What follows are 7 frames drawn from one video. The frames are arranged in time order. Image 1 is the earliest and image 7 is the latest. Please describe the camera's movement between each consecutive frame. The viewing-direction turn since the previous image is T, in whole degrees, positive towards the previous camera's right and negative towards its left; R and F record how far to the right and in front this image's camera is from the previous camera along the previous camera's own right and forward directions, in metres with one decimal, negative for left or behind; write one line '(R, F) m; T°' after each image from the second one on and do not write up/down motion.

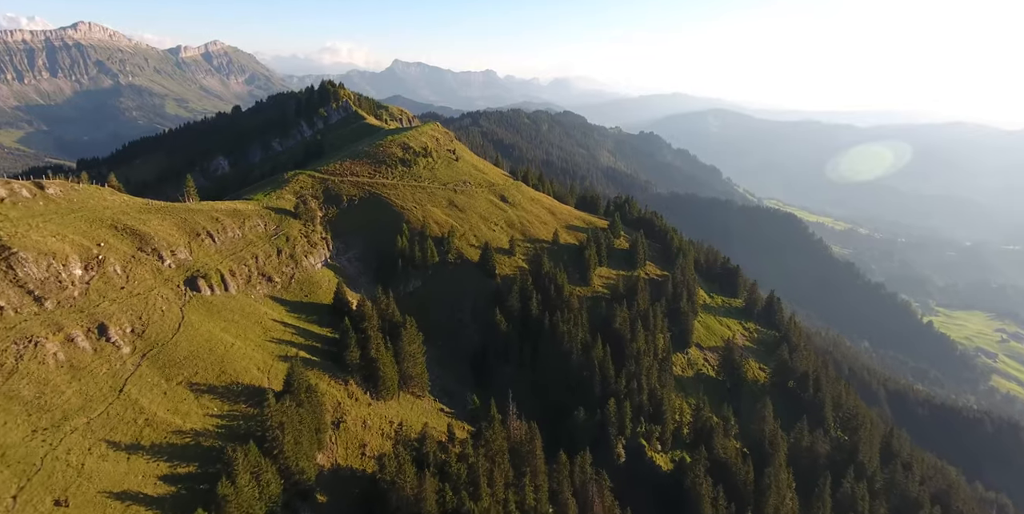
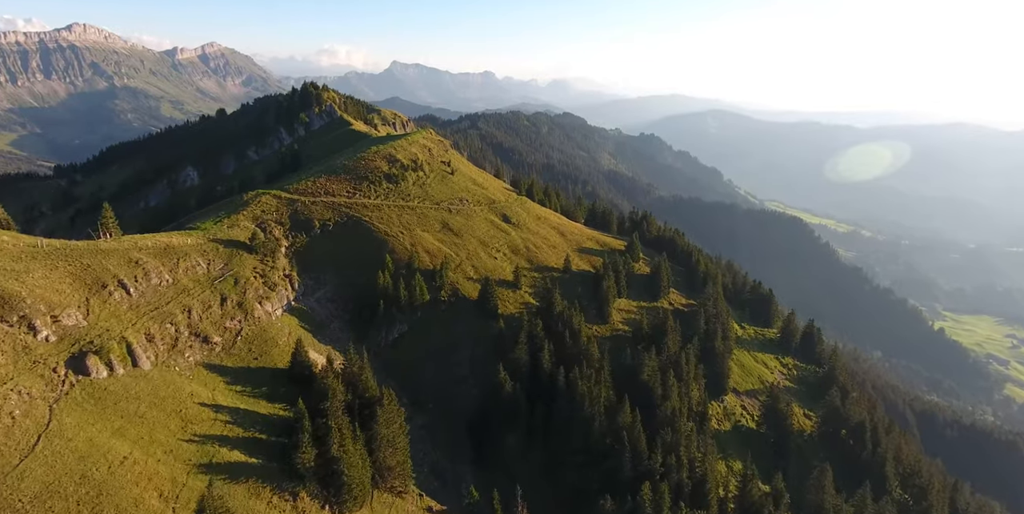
(-1.1, +20.6) m; 0°
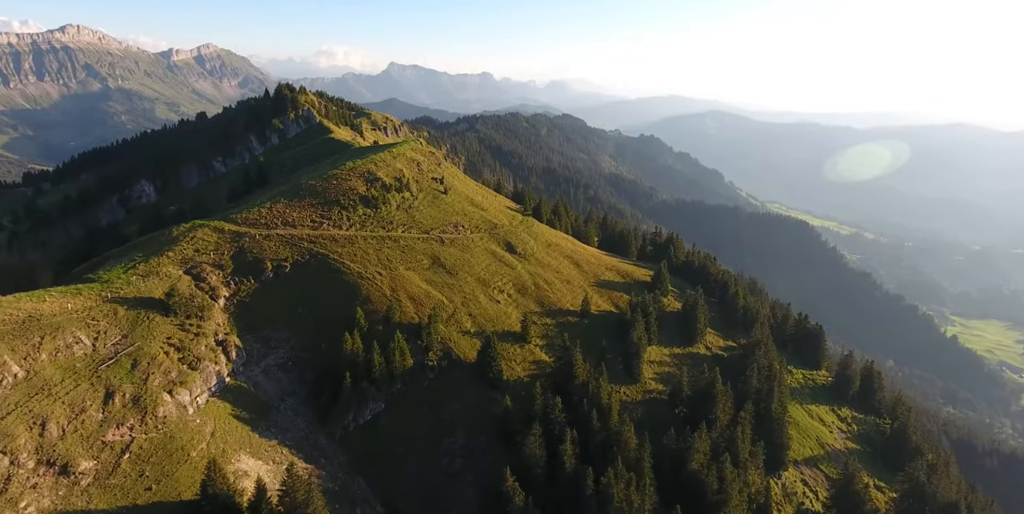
(-1.3, +23.0) m; 0°
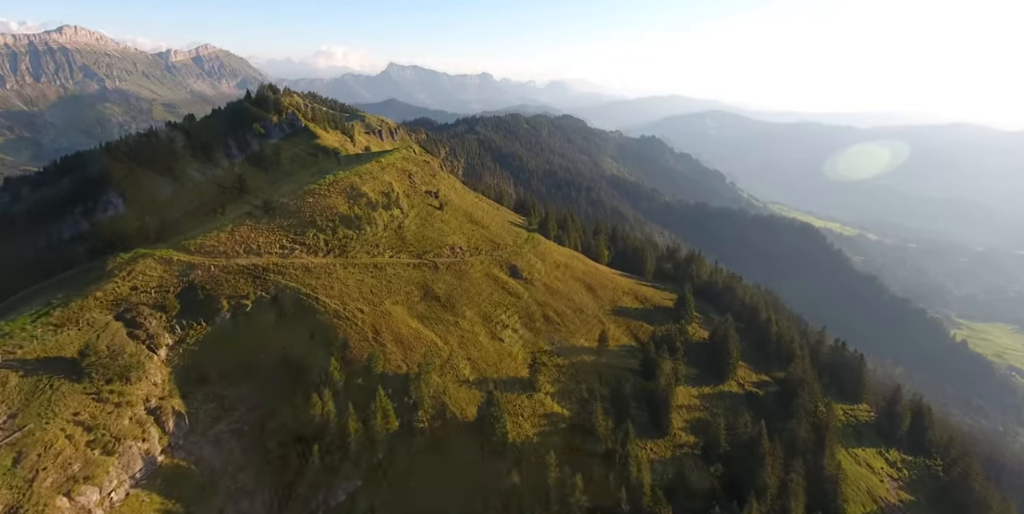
(-0.9, +14.0) m; 0°
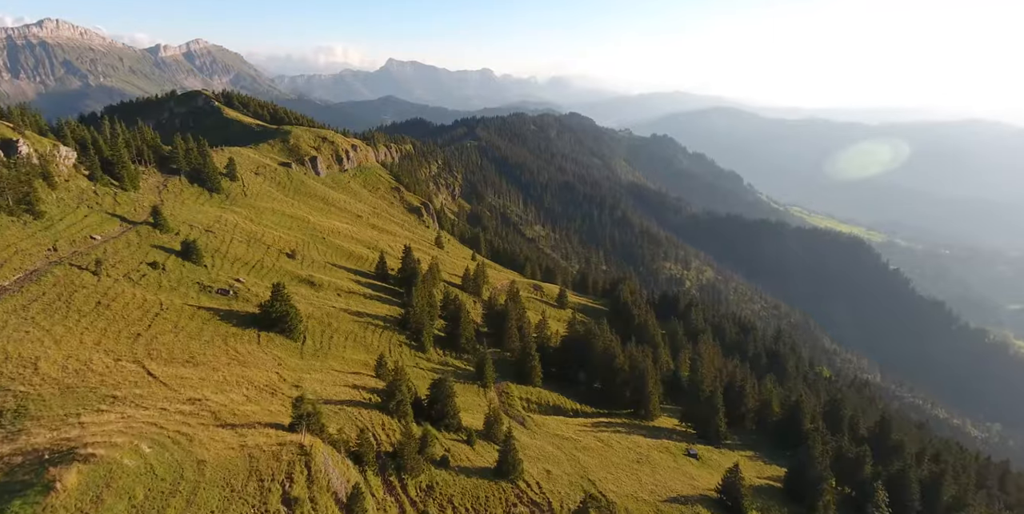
(-1.7, +26.4) m; 0°
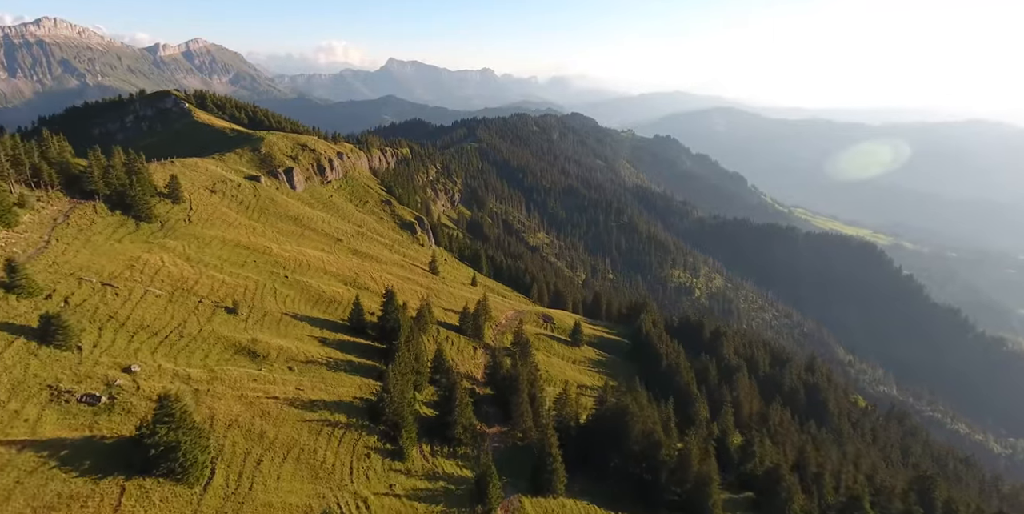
(-1.3, +22.2) m; 0°
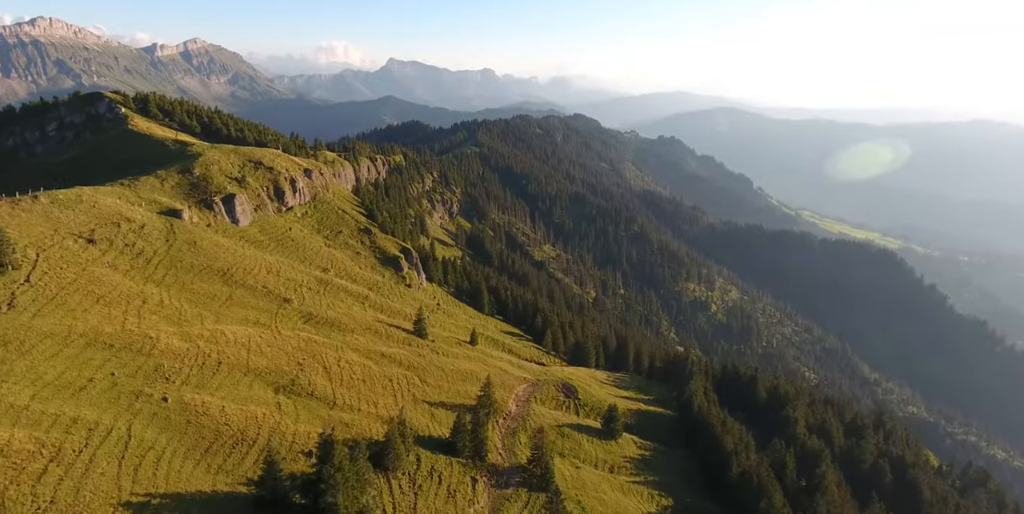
(-2.0, +34.8) m; 0°
